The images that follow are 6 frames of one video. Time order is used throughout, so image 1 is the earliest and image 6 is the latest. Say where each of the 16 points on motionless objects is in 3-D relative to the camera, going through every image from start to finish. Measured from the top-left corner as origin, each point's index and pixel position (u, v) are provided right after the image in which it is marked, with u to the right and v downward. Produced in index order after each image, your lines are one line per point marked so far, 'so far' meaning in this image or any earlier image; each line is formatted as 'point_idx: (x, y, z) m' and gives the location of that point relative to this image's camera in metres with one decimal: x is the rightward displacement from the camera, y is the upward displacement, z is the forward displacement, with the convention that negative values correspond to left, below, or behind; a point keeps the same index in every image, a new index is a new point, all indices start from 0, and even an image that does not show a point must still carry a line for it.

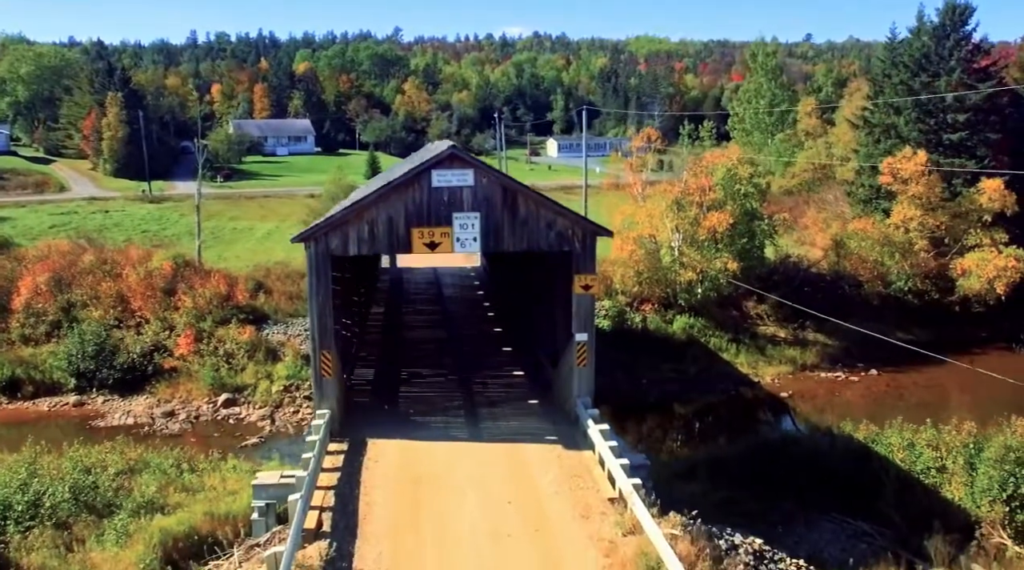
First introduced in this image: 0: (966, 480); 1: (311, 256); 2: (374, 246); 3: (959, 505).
0: (+8.3, -3.5, +16.3) m
1: (-3.2, +0.5, +14.2) m
2: (-2.2, +0.7, +14.3) m
3: (+7.9, -3.8, +15.7) m
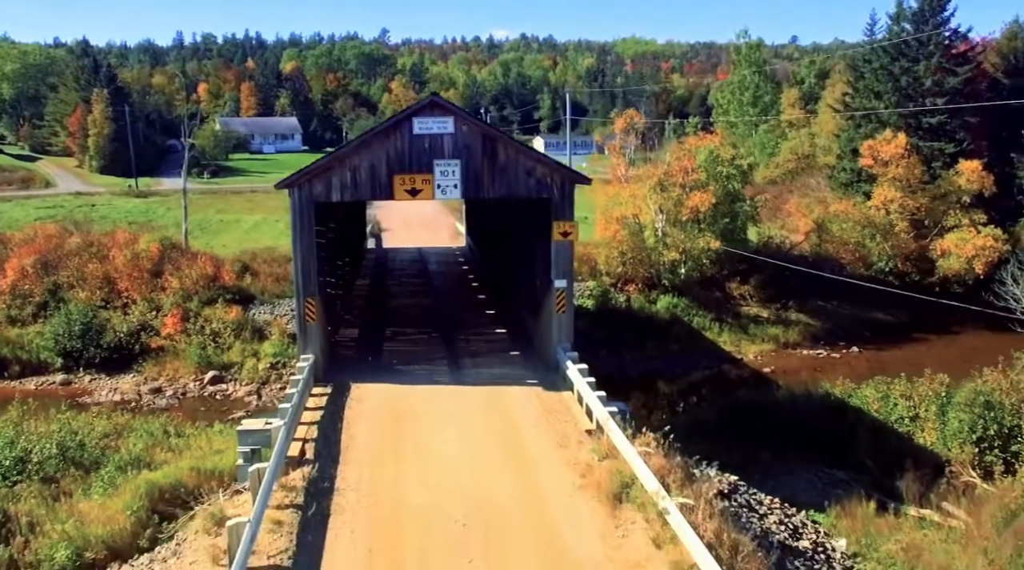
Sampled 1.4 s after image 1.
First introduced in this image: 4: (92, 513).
0: (+8.0, -2.6, +16.7) m
1: (-3.5, +1.4, +14.5) m
2: (-2.6, +1.6, +14.6) m
3: (+7.5, -2.9, +16.1) m
4: (-7.2, -4.0, +15.2) m
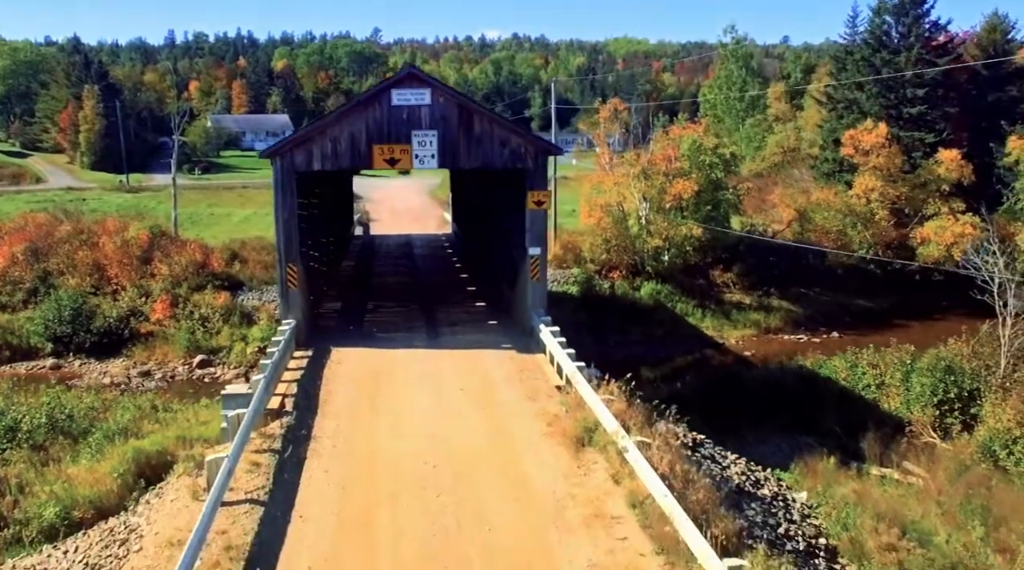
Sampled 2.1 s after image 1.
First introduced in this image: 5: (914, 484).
0: (+7.5, -2.0, +17.2) m
1: (-4.0, +2.0, +15.0) m
2: (-3.0, +2.1, +15.0) m
3: (+7.1, -2.3, +16.6) m
4: (-7.6, -3.4, +15.6) m
5: (+6.1, -3.0, +13.4) m
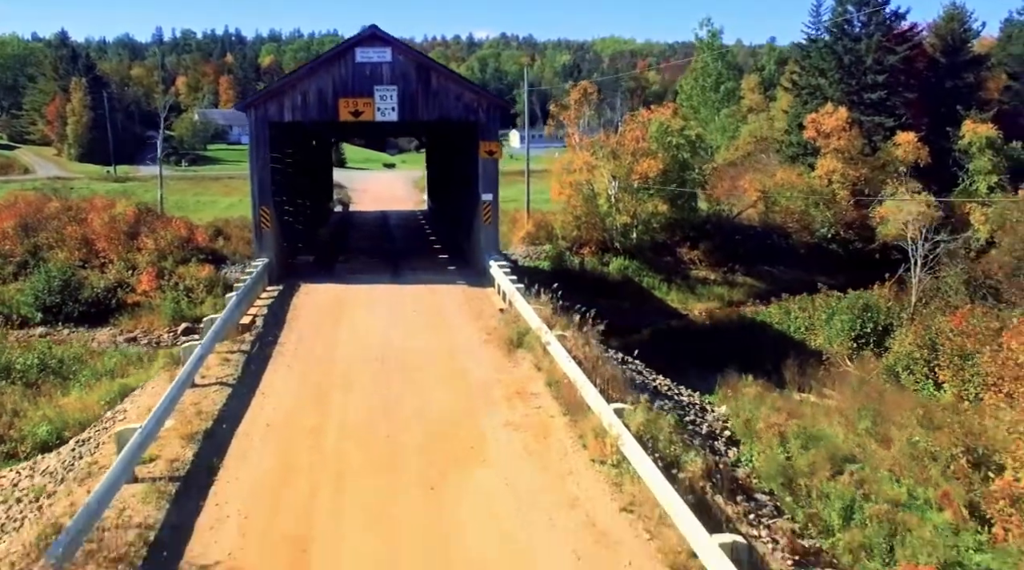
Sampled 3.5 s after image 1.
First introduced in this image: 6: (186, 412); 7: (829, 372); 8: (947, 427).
0: (+6.6, -0.9, +18.8) m
1: (-4.8, +3.0, +16.4) m
2: (-3.9, +3.2, +16.5) m
3: (+6.2, -1.2, +18.2) m
4: (-8.5, -2.3, +17.0) m
5: (+5.3, -1.9, +15.0) m
6: (-3.7, -1.4, +10.1) m
7: (+5.9, -1.6, +16.5) m
8: (+5.9, -1.9, +12.1) m
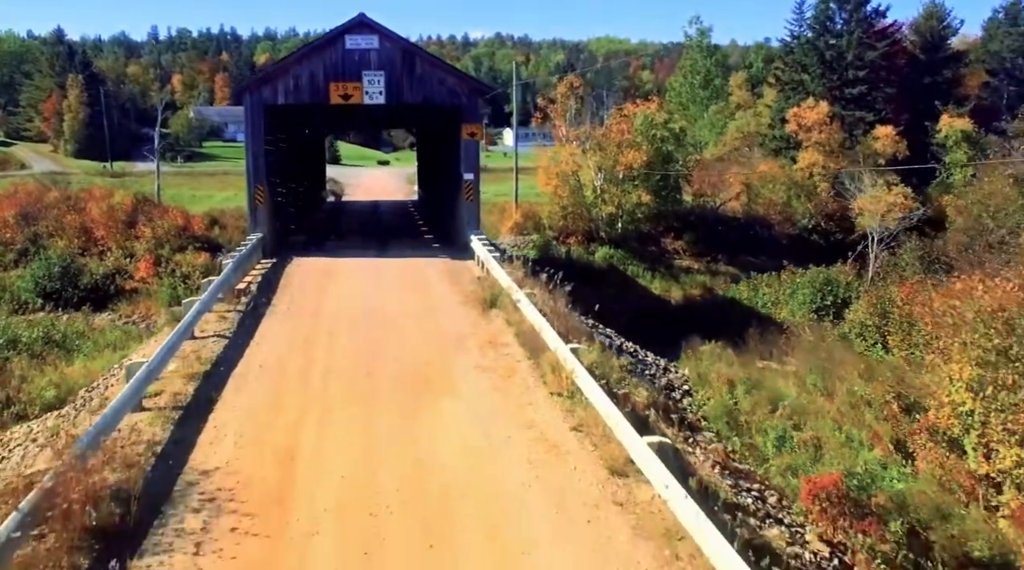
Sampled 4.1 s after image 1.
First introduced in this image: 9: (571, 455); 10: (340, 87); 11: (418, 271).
0: (+6.2, -0.4, +19.9) m
1: (-5.2, +3.6, +17.4) m
2: (-4.3, +3.7, +17.5) m
3: (+5.8, -0.7, +19.3) m
4: (-8.9, -1.8, +18.0) m
5: (+4.9, -1.4, +16.0) m
6: (-4.1, -0.9, +11.1) m
7: (+5.5, -1.1, +17.5) m
8: (+5.5, -1.3, +13.2) m
9: (+0.5, -1.6, +8.2) m
10: (-3.5, +4.0, +17.6) m
11: (-1.8, +0.2, +16.4) m
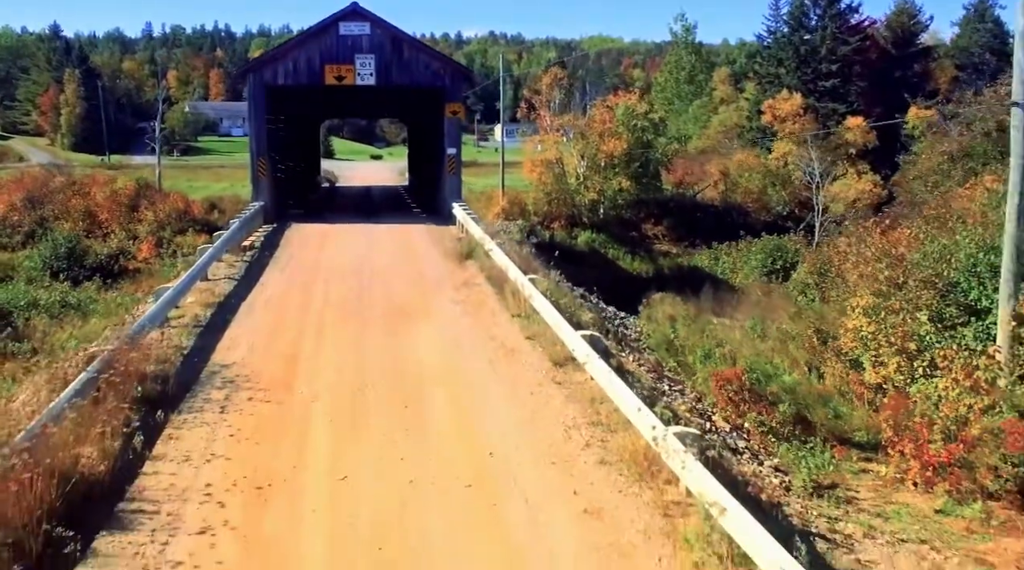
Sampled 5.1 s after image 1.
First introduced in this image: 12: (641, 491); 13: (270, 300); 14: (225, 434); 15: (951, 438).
0: (+5.7, +0.4, +21.8) m
1: (-5.7, +4.4, +19.2) m
2: (-4.7, +4.5, +19.3) m
3: (+5.3, +0.1, +21.1) m
4: (-9.4, -1.0, +19.8) m
5: (+4.4, -0.6, +17.9) m
6: (-4.5, -0.1, +12.9) m
7: (+5.0, -0.3, +19.4) m
8: (+5.0, -0.6, +15.0) m
9: (+0.1, -0.8, +10.1) m
10: (-3.9, +4.8, +19.4) m
11: (-2.2, +1.0, +18.3) m
12: (+1.0, -1.6, +6.7) m
13: (-3.5, -0.2, +12.8) m
14: (-2.6, -1.3, +8.0) m
15: (+4.5, -1.5, +9.1) m
